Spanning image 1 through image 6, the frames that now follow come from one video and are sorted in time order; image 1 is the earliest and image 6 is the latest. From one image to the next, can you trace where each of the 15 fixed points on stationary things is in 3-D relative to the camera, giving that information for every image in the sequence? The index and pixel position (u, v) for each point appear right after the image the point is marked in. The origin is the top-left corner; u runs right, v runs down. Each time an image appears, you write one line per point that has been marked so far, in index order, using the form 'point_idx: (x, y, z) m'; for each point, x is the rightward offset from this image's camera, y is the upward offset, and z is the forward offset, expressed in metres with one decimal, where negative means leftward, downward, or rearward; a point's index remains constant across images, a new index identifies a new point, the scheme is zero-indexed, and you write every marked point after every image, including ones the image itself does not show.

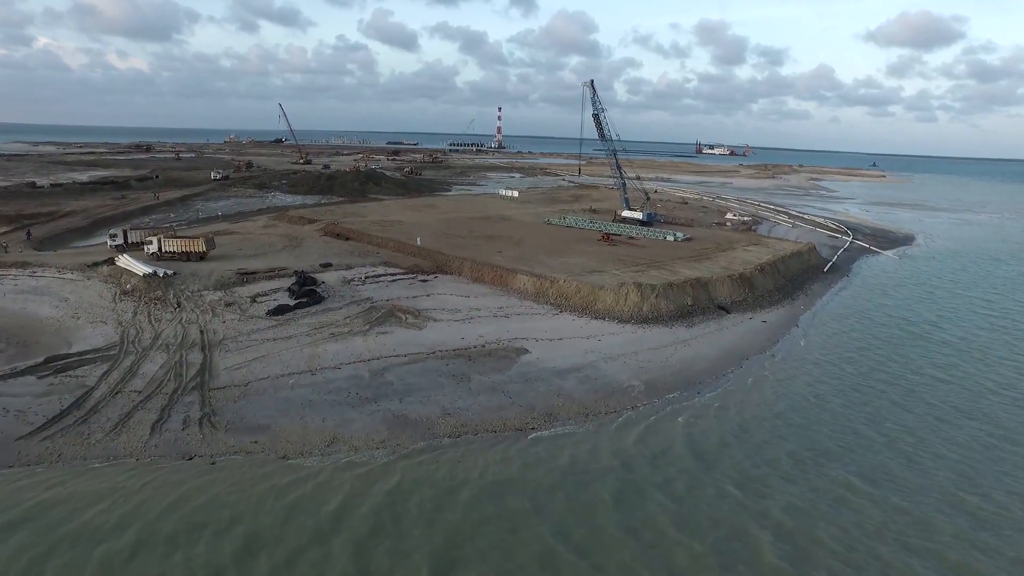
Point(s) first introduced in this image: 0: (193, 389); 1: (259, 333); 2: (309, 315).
0: (-7.0, -2.2, +14.3) m
1: (-6.9, -1.2, +18.0) m
2: (-6.0, -0.8, +19.6) m
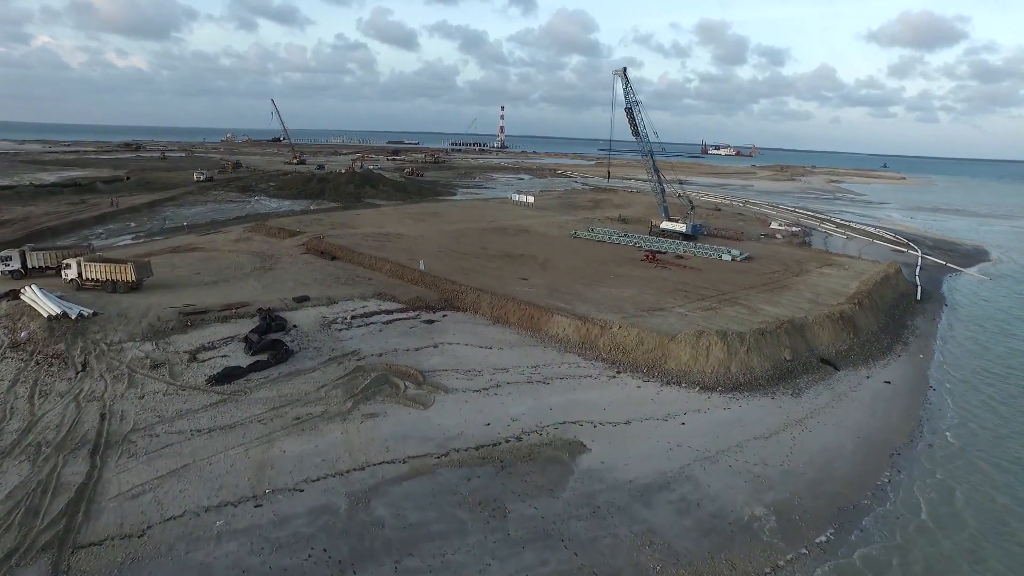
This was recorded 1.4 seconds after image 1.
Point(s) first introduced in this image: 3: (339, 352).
0: (-6.0, -3.4, +8.5) m
1: (-6.0, -2.4, +12.2) m
2: (-5.1, -2.0, +13.8) m
3: (-4.2, -1.5, +15.8) m
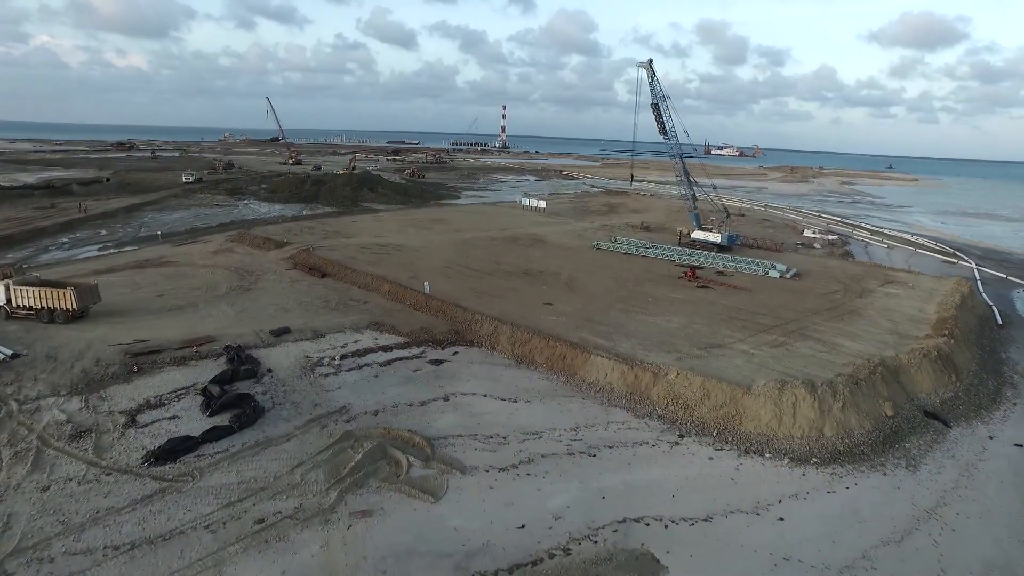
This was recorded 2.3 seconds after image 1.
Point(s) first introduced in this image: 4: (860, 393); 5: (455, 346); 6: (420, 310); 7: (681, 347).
0: (-5.4, -4.1, +5.1) m
1: (-5.4, -3.1, +8.7) m
2: (-4.5, -2.8, +10.3) m
3: (-3.6, -2.3, +12.3) m
4: (+6.9, -2.1, +13.1) m
5: (-1.4, -1.4, +15.9) m
6: (-2.5, -0.6, +18.1) m
7: (+3.9, -1.3, +15.2) m
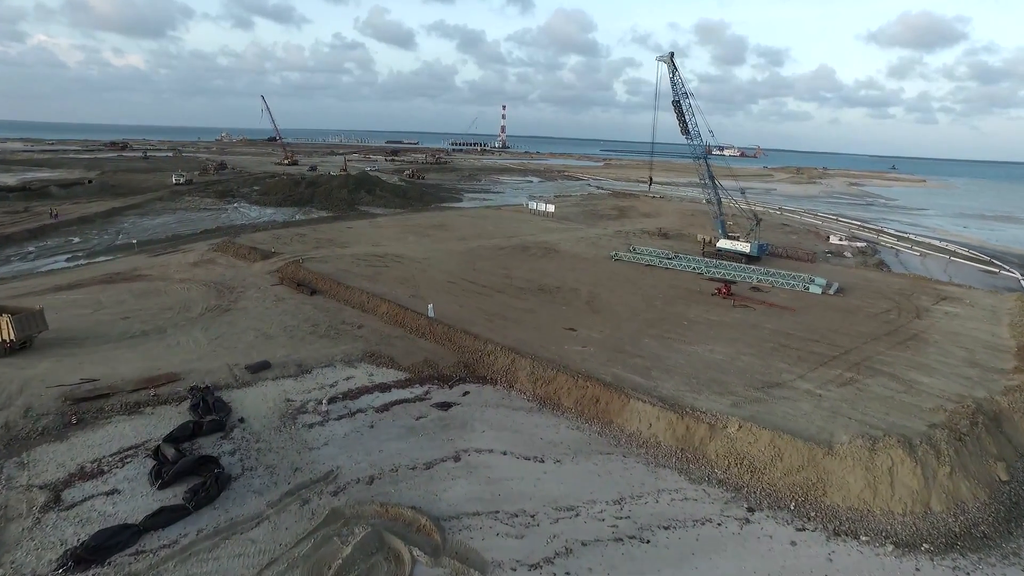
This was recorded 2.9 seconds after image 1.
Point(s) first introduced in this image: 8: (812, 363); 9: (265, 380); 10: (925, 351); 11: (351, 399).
0: (-5.0, -4.6, +2.6) m
1: (-5.0, -3.7, +6.3) m
2: (-4.0, -3.3, +7.9) m
3: (-3.1, -2.8, +9.9) m
4: (+7.4, -2.7, +10.7) m
5: (-1.0, -1.9, +13.4) m
6: (-2.1, -1.1, +15.6) m
7: (+4.3, -1.9, +12.8) m
8: (+6.6, -1.6, +14.4) m
9: (-4.9, -1.8, +13.1) m
10: (+9.9, -1.5, +15.7) m
11: (-3.1, -2.1, +12.5) m
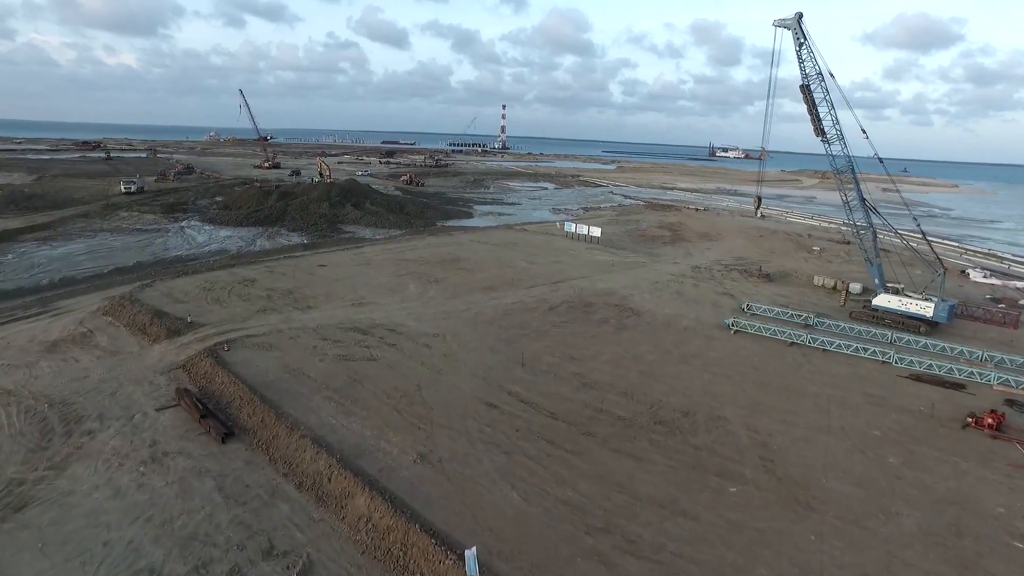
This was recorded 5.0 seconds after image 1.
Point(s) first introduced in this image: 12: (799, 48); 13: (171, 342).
0: (-3.3, -6.8, -6.9) m
1: (-3.3, -5.9, -3.2) m
2: (-2.4, -5.5, -1.6) m
3: (-1.5, -5.0, +0.4) m
4: (+9.0, -4.8, +1.3) m
5: (+0.6, -4.1, +4.0) m
6: (-0.5, -3.3, +6.2) m
7: (+5.9, -4.1, +3.4) m
8: (+8.2, -3.8, +5.0) m
9: (-3.3, -4.0, +3.6) m
10: (+11.5, -3.7, +6.4) m
11: (-1.5, -4.2, +3.1) m
12: (+8.3, +6.9, +18.9) m
13: (-7.5, -1.2, +14.5) m
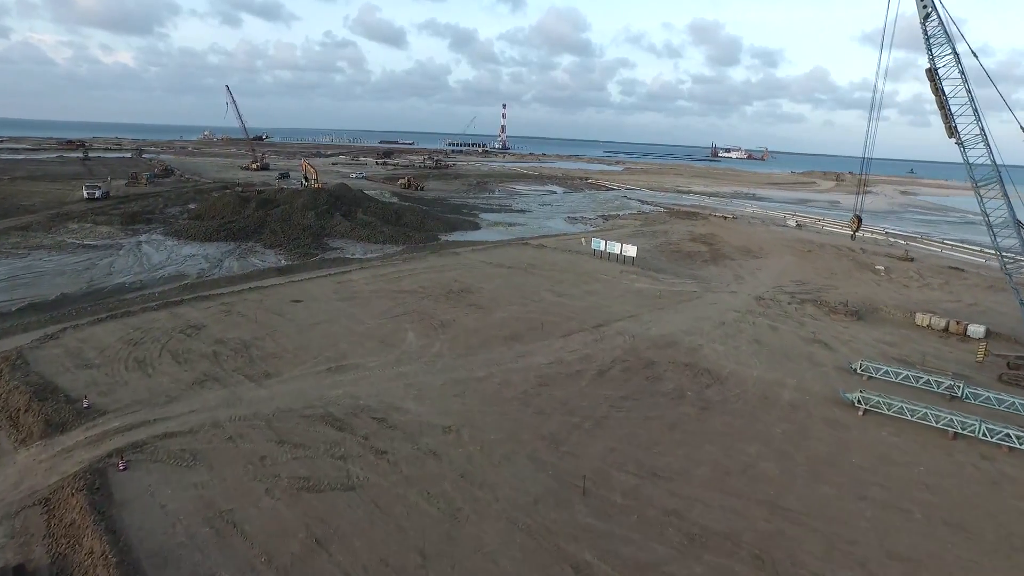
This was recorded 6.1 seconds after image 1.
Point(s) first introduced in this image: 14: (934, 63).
0: (-2.5, -7.9, -11.7) m
1: (-2.5, -7.0, -8.1) m
2: (-1.6, -6.6, -6.5) m
3: (-0.7, -6.1, -4.4) m
4: (+9.8, -6.0, -3.5) m
5: (+1.4, -5.2, -0.8) m
6: (+0.2, -4.4, +1.3) m
7: (+6.7, -5.2, -1.4) m
8: (+8.9, -4.9, +0.2) m
9: (-2.5, -5.1, -1.2) m
10: (+12.2, -4.9, +1.6) m
11: (-0.7, -5.4, -1.8) m
12: (+9.0, +5.8, +14.1) m
13: (-6.8, -2.3, +9.6) m
14: (+9.4, +5.0, +14.5) m
